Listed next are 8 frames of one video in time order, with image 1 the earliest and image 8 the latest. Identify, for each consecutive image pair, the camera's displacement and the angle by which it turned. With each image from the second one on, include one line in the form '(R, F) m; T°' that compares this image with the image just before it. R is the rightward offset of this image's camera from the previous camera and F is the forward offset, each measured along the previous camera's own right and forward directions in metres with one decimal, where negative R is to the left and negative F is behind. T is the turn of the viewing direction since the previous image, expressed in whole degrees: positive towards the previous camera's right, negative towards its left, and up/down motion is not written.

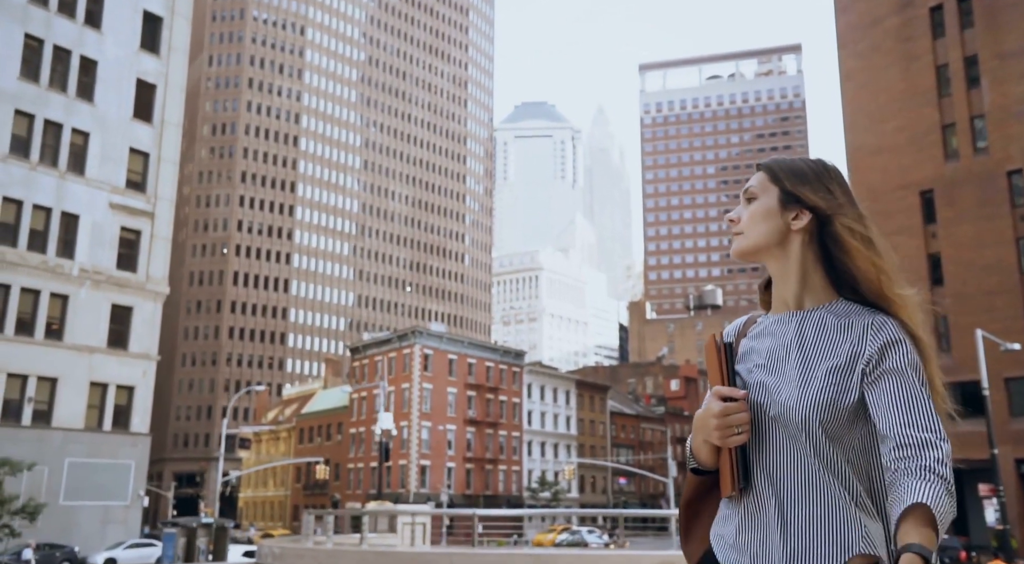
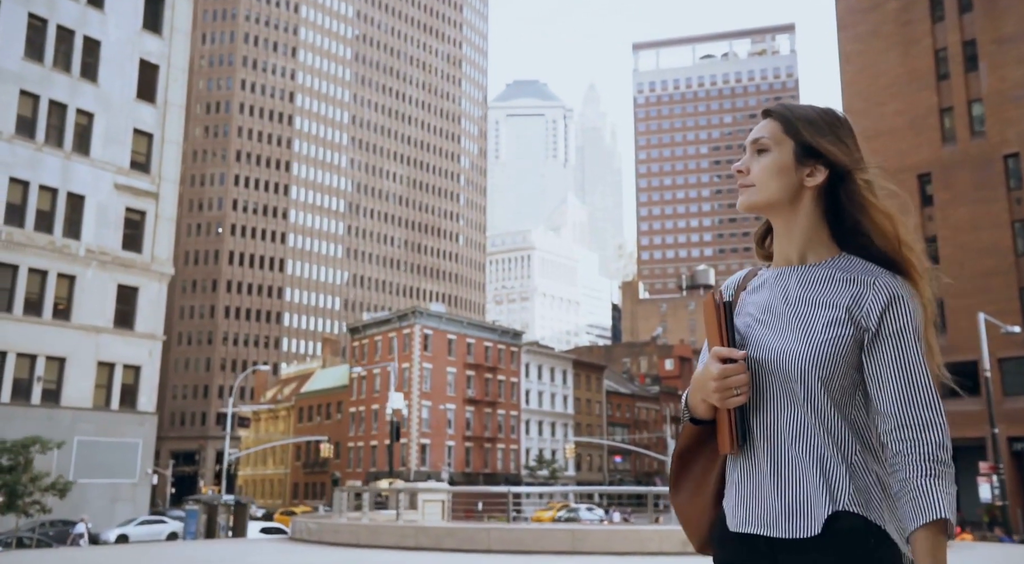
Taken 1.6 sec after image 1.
(-0.6, -0.5) m; +1°
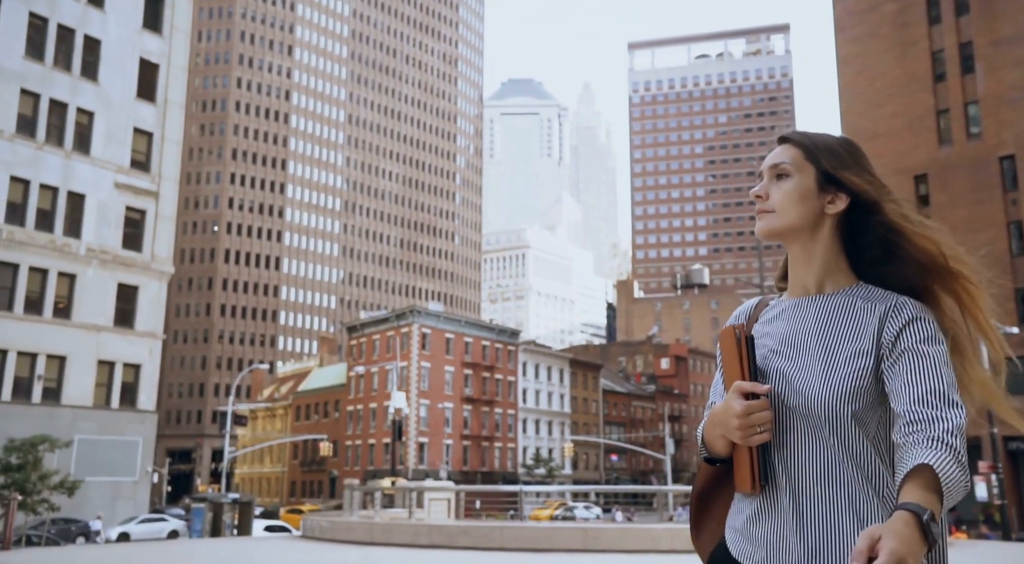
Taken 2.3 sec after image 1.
(-0.3, -0.2) m; 0°
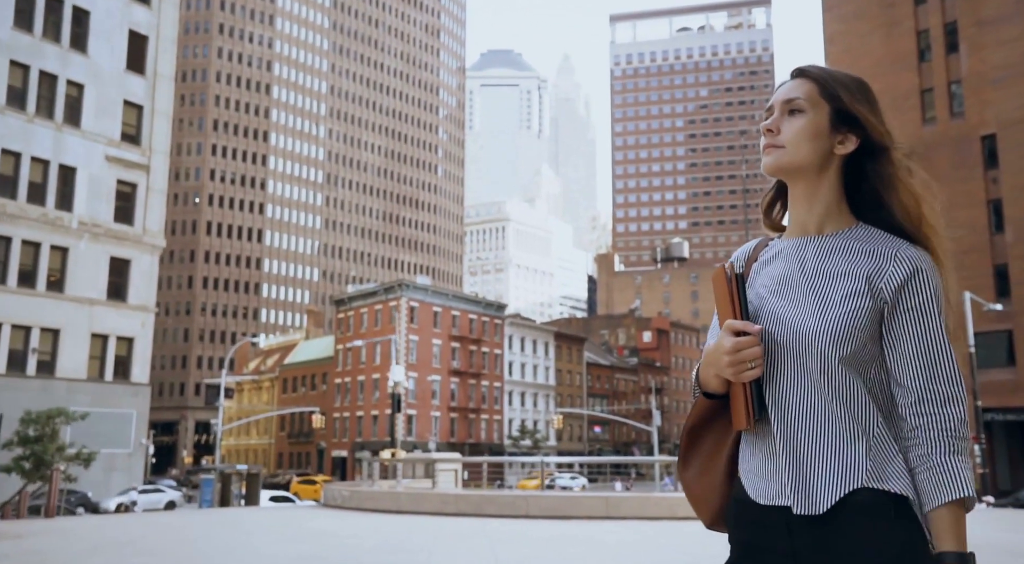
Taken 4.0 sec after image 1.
(-0.6, -0.5) m; +1°
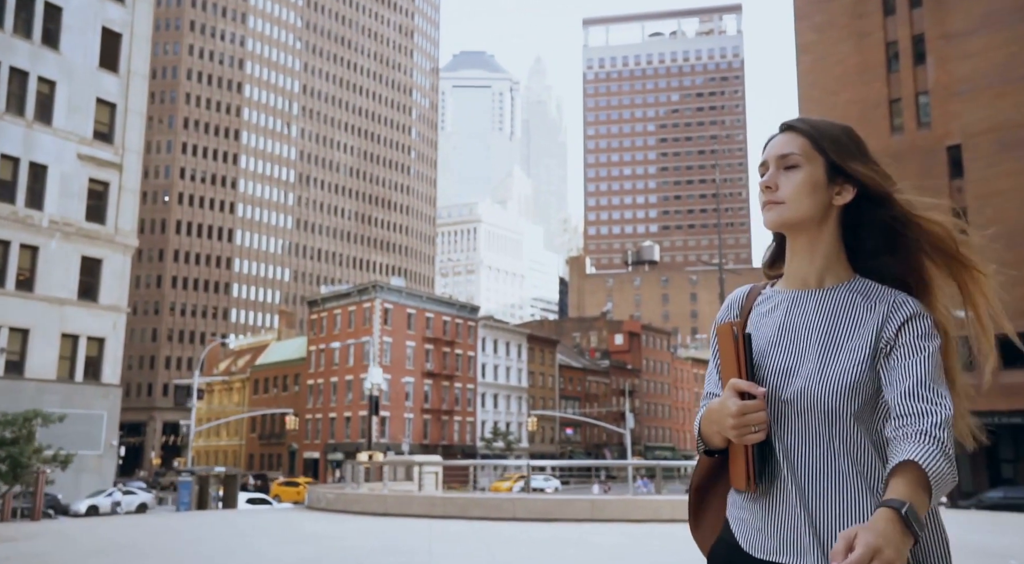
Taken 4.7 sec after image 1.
(-0.3, -0.2) m; +2°
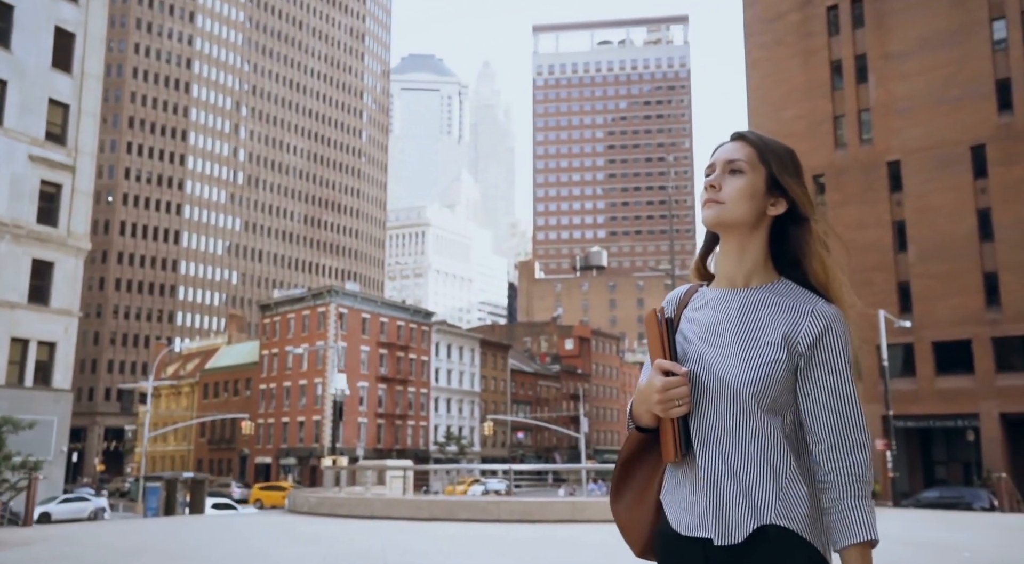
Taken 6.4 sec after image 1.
(-0.6, -0.6) m; +4°
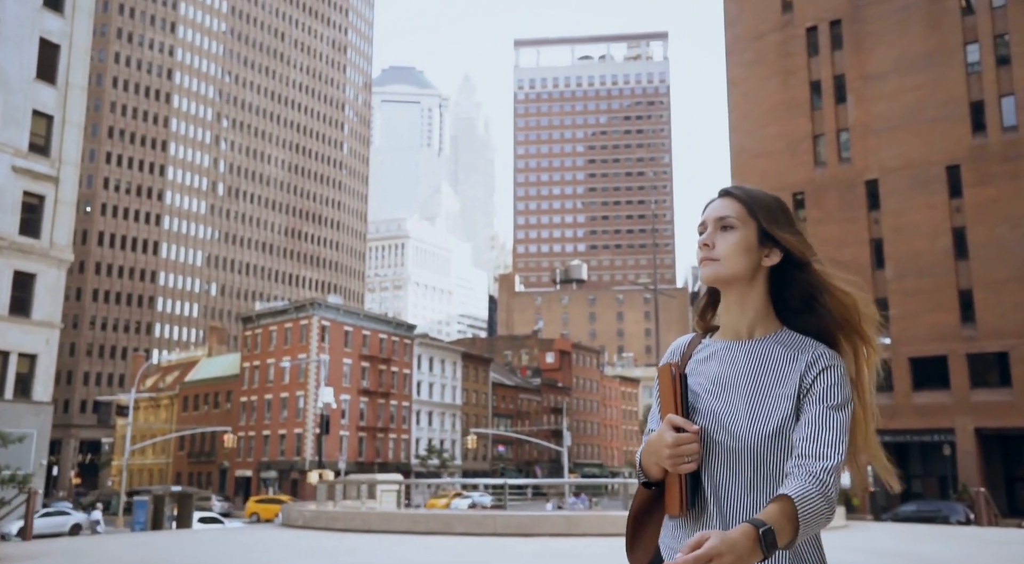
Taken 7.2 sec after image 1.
(-0.3, -0.3) m; +1°
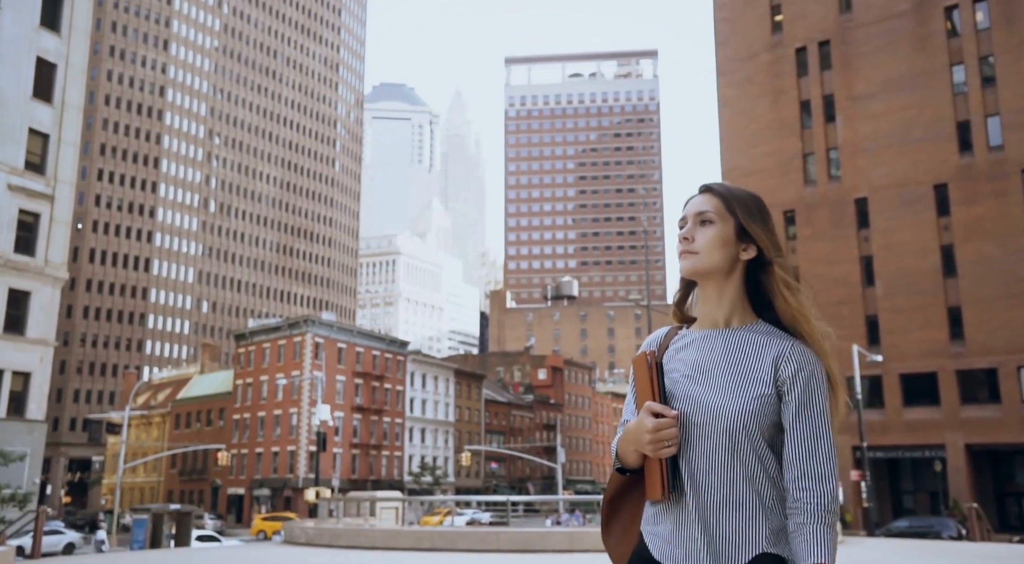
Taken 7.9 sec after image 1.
(-0.2, -0.3) m; +1°
